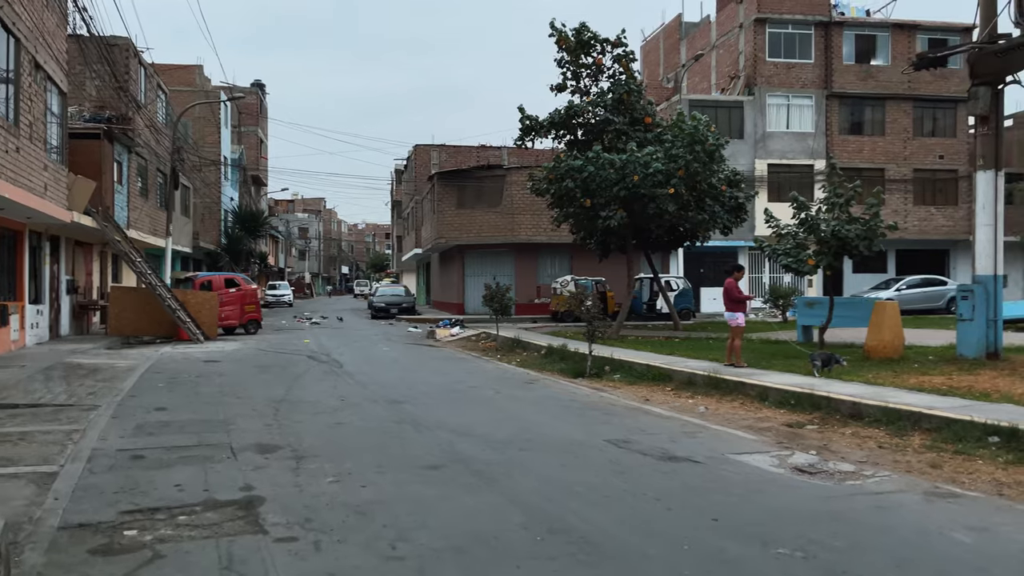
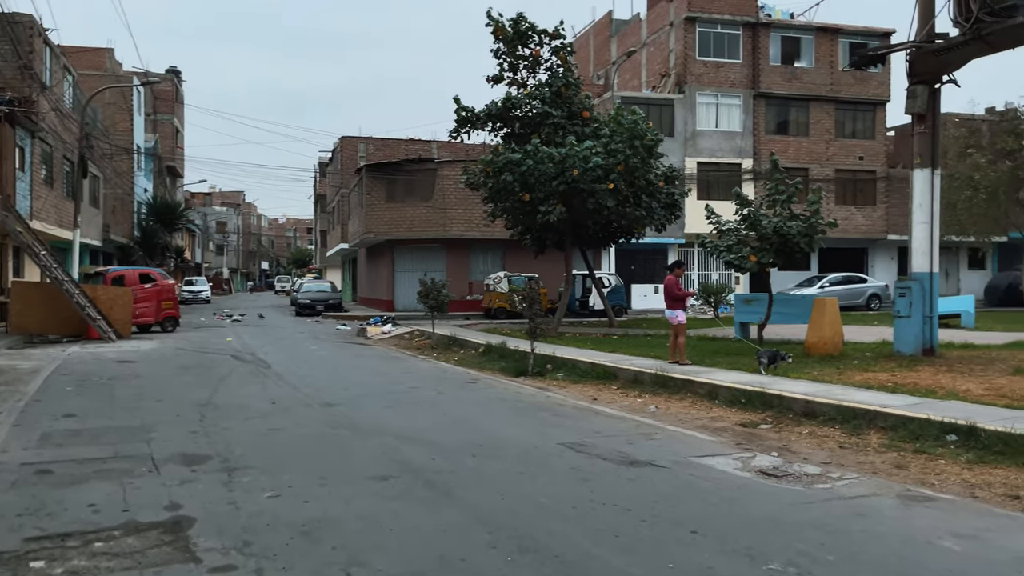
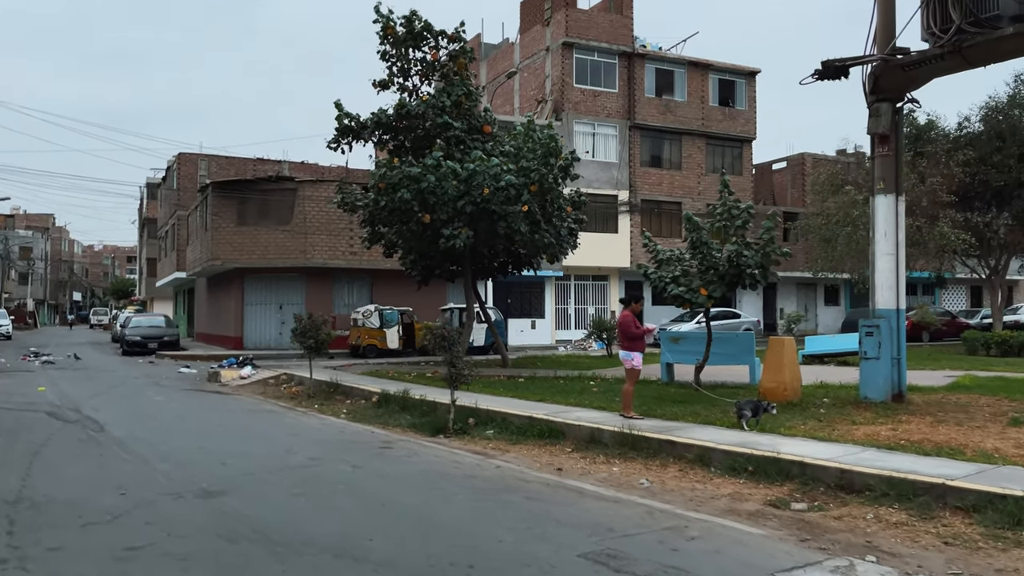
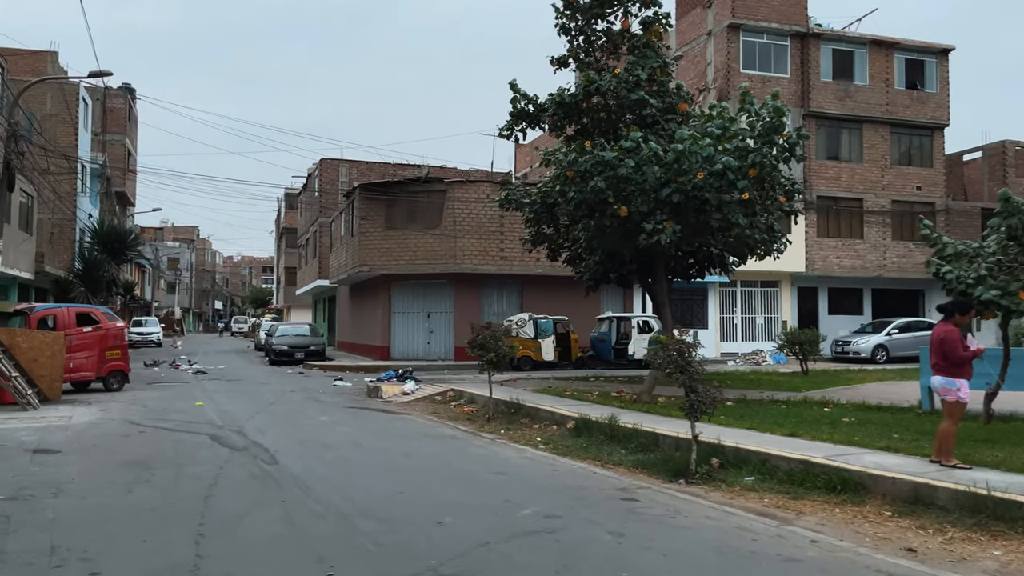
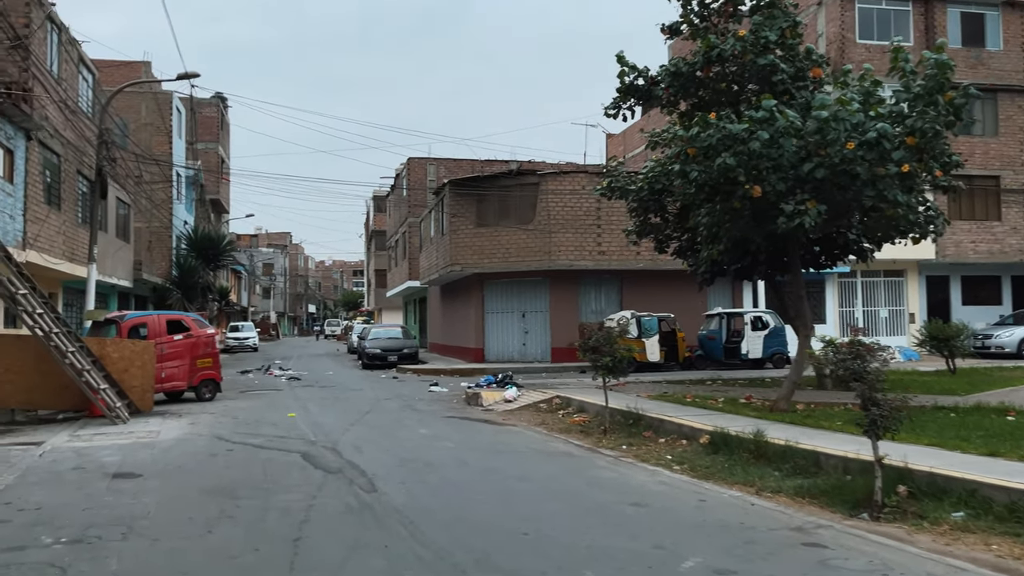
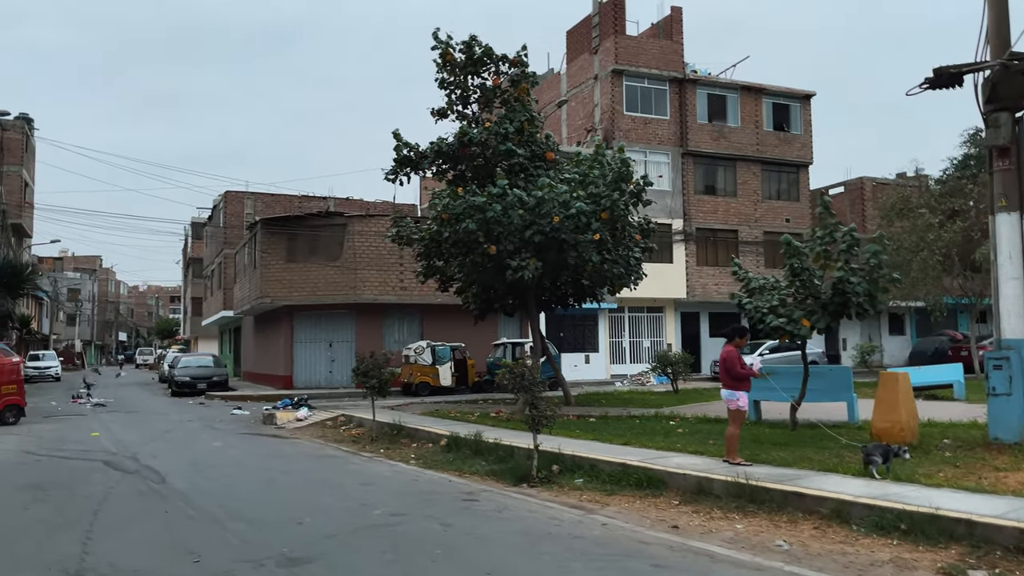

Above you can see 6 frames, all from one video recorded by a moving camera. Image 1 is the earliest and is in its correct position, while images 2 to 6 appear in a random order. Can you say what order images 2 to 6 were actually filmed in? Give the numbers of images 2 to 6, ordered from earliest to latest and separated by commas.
2, 3, 6, 4, 5
